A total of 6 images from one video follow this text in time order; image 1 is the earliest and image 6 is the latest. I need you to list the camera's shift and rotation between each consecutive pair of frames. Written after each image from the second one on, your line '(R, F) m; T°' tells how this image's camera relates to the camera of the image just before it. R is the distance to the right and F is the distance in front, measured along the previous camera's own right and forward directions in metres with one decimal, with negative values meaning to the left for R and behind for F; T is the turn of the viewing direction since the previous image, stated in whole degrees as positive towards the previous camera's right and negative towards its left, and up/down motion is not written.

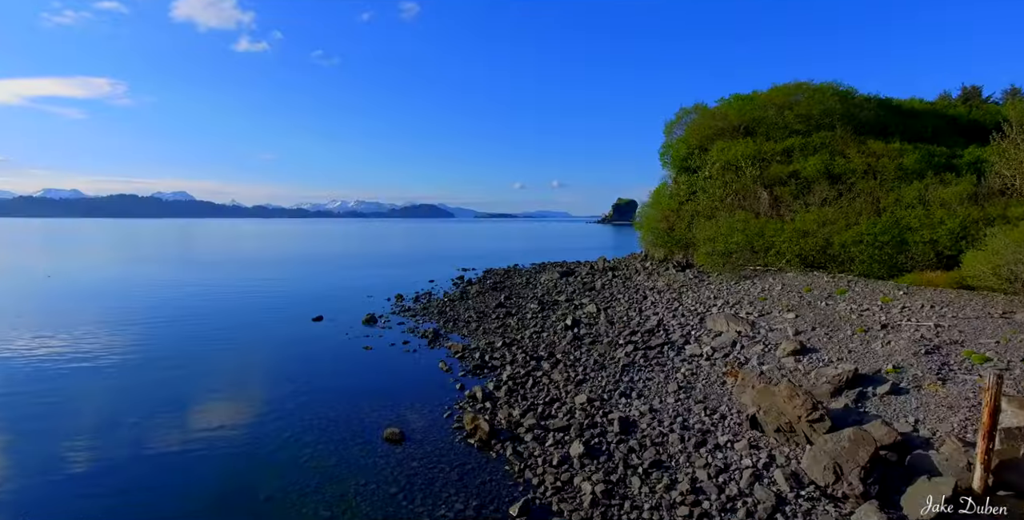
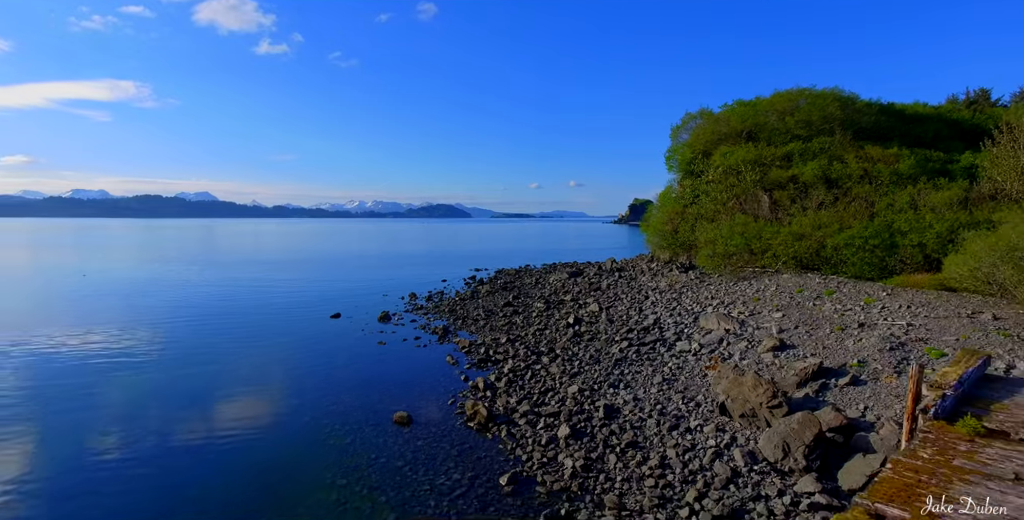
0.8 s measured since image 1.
(+0.5, -1.3) m; -2°
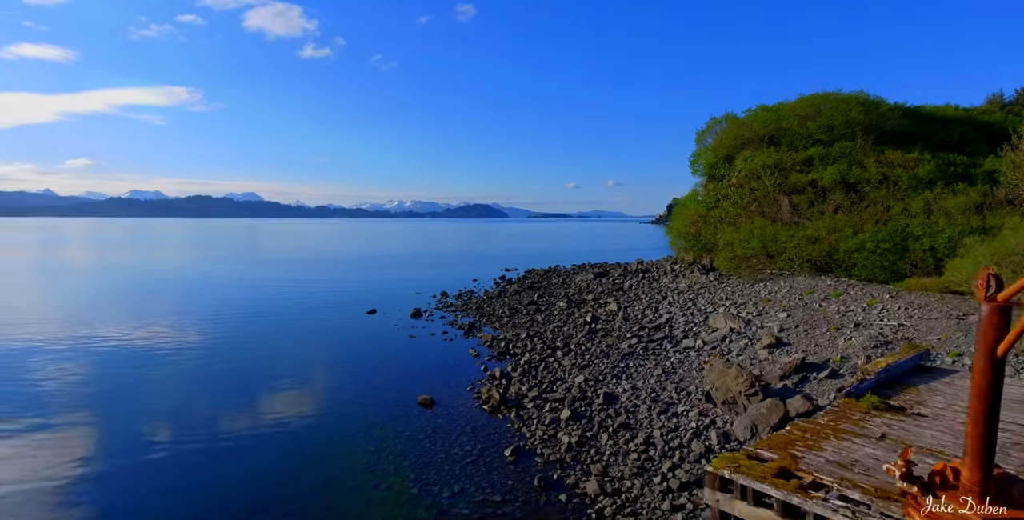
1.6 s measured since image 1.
(+0.7, -1.6) m; -4°
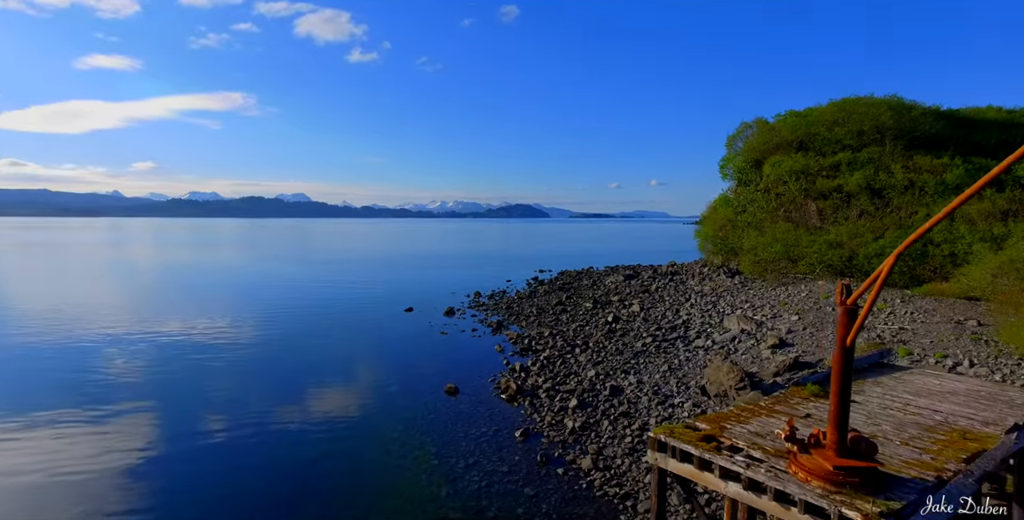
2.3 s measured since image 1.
(+0.7, -1.6) m; -4°
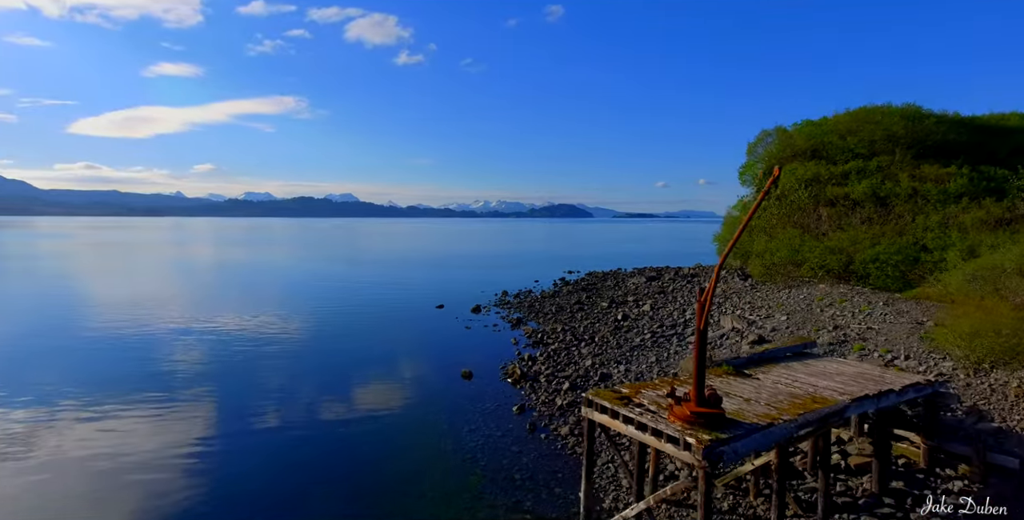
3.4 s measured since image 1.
(+1.2, -2.7) m; -4°
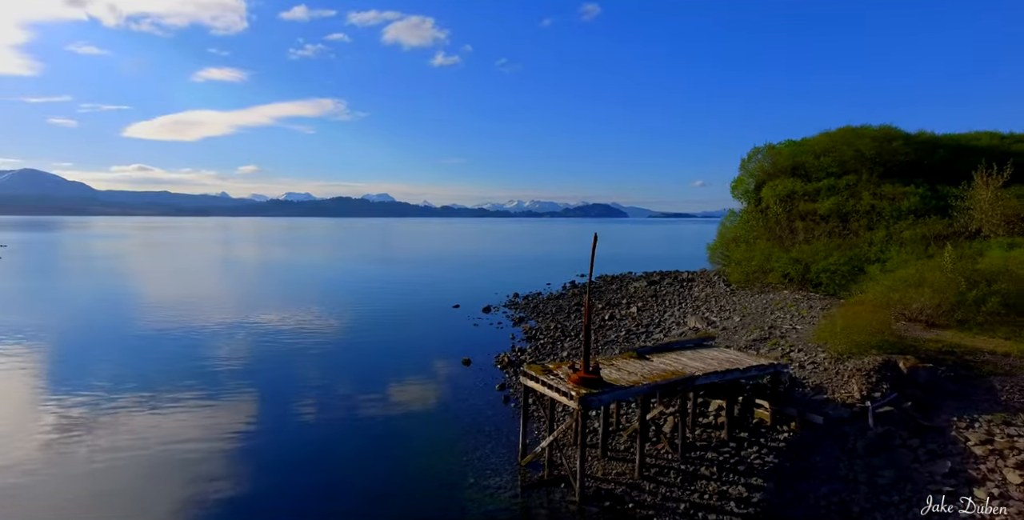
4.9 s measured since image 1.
(+1.8, -4.7) m; -3°
